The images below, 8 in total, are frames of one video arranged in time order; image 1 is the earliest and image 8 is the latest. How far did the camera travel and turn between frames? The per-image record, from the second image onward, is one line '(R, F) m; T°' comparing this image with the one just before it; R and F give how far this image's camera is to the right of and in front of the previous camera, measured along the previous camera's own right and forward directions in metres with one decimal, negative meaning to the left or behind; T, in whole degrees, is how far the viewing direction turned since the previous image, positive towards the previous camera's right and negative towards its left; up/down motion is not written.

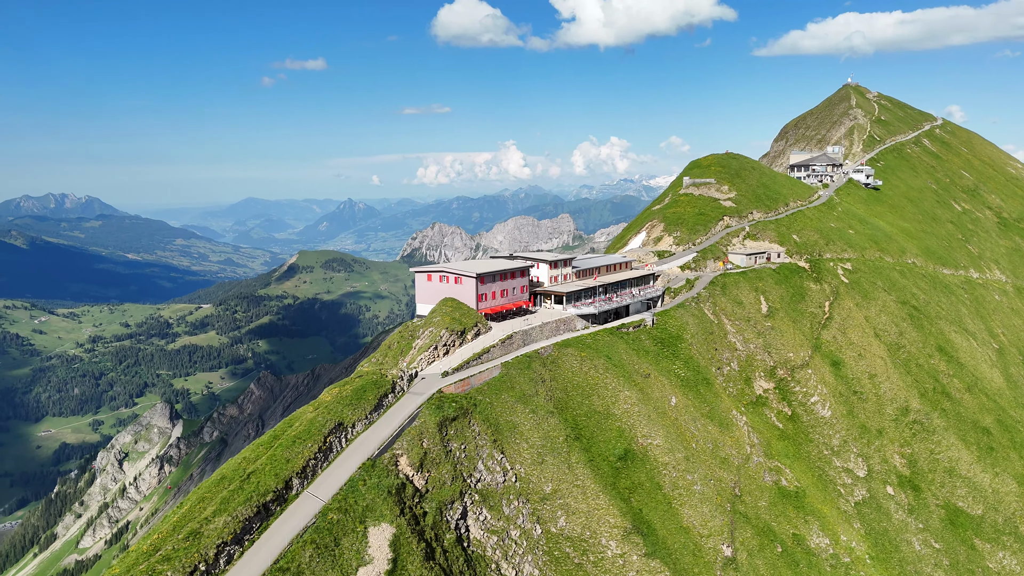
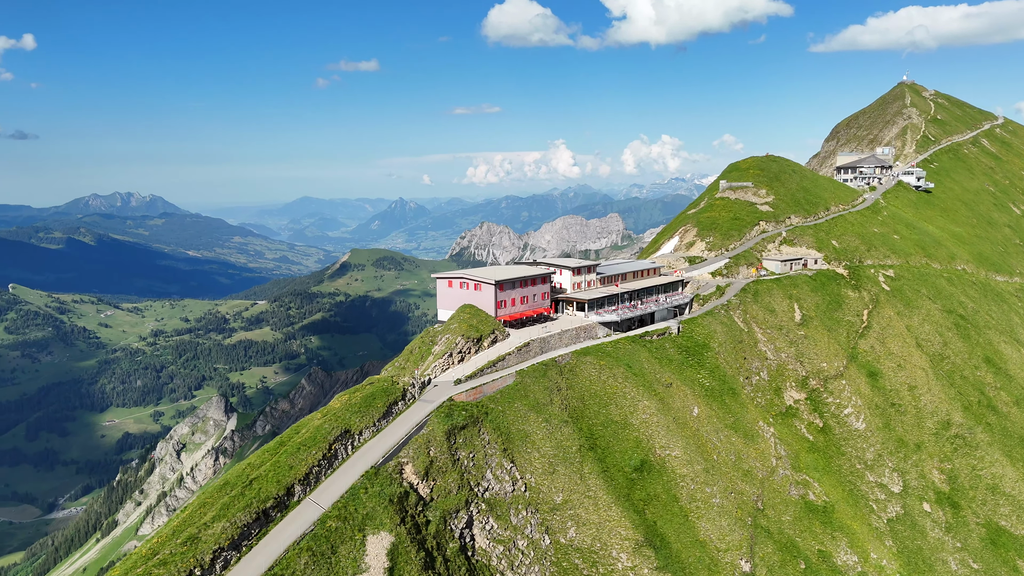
(+1.7, +0.1) m; -4°
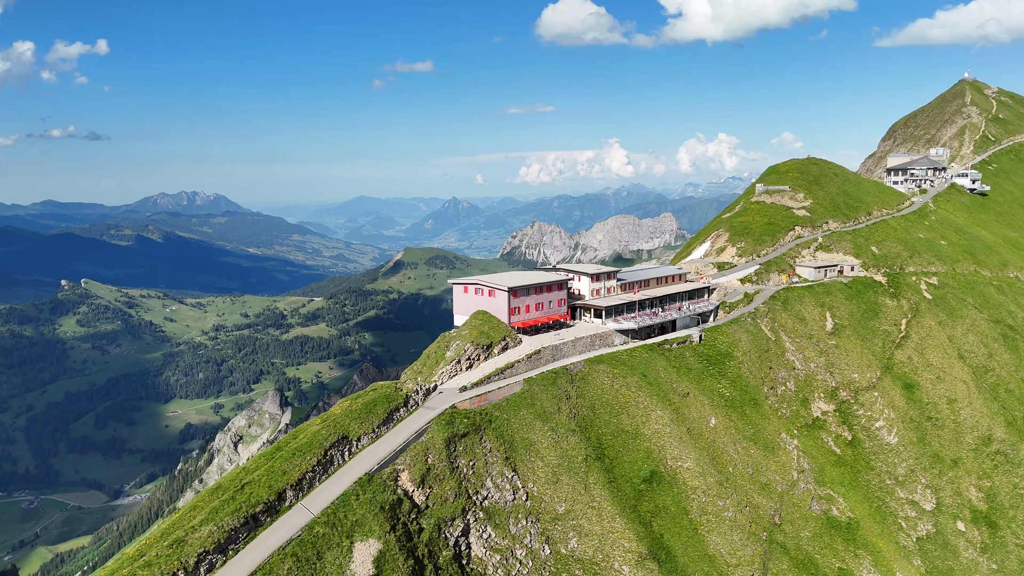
(+2.2, +0.2) m; -4°
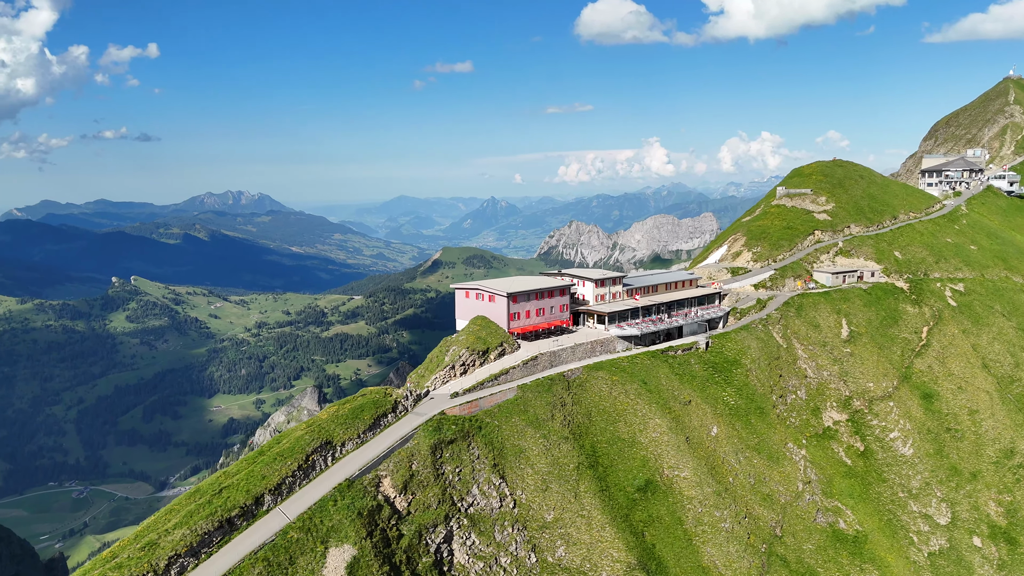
(+2.4, +0.1) m; -2°
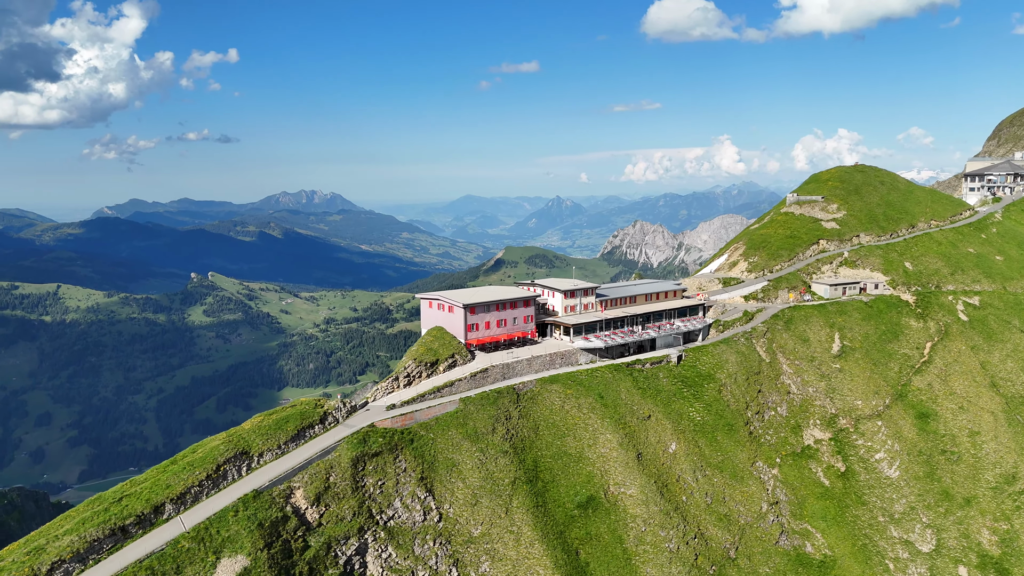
(+7.3, -0.3) m; -3°
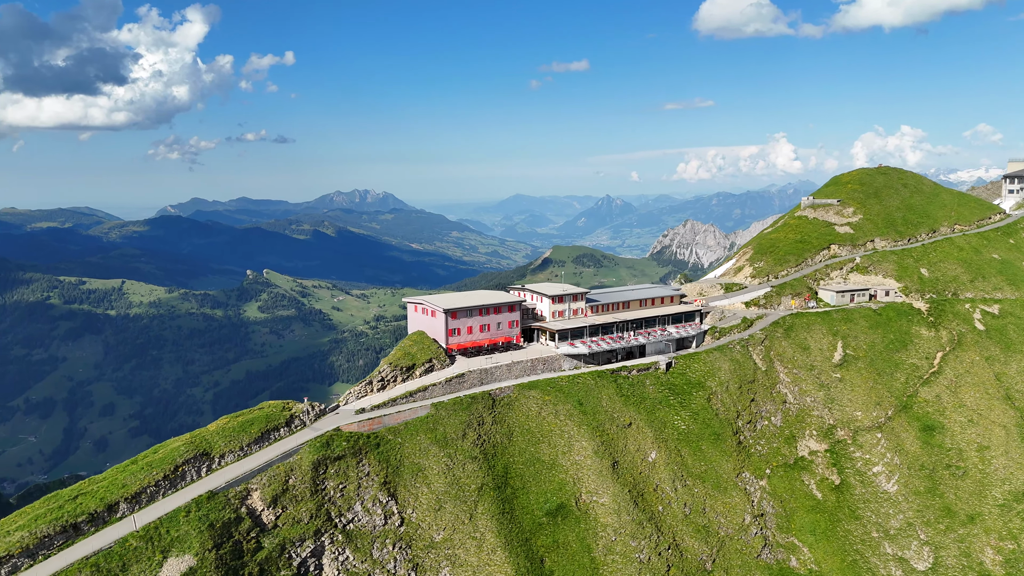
(+4.5, -0.1) m; -3°
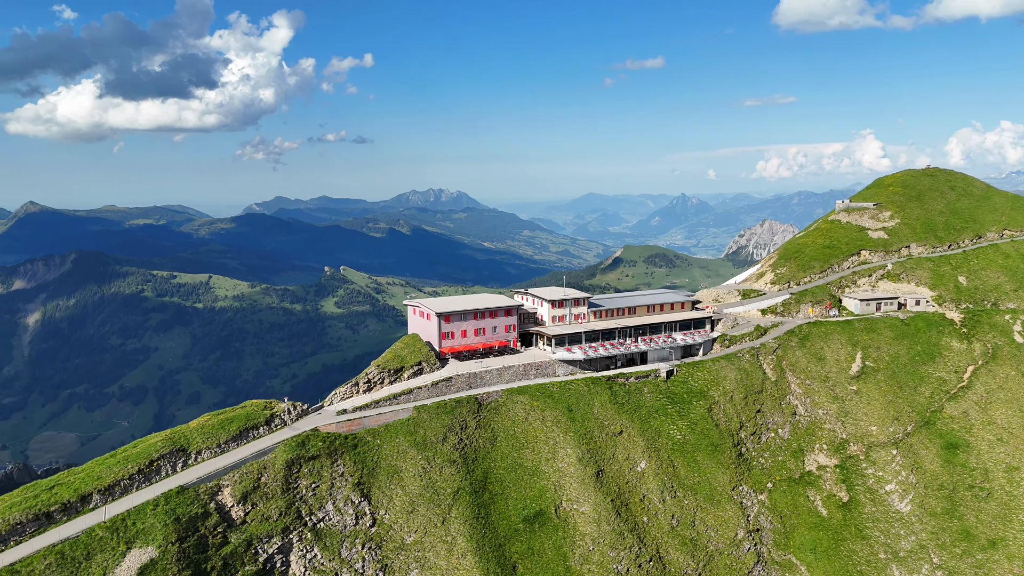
(+4.8, +0.1) m; -4°
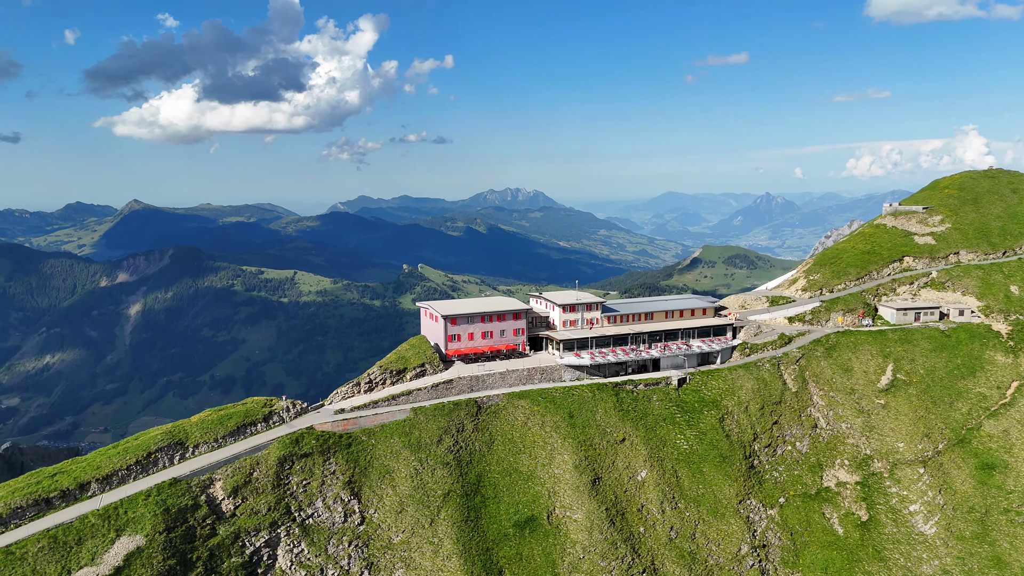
(+3.8, +0.2) m; -4°
